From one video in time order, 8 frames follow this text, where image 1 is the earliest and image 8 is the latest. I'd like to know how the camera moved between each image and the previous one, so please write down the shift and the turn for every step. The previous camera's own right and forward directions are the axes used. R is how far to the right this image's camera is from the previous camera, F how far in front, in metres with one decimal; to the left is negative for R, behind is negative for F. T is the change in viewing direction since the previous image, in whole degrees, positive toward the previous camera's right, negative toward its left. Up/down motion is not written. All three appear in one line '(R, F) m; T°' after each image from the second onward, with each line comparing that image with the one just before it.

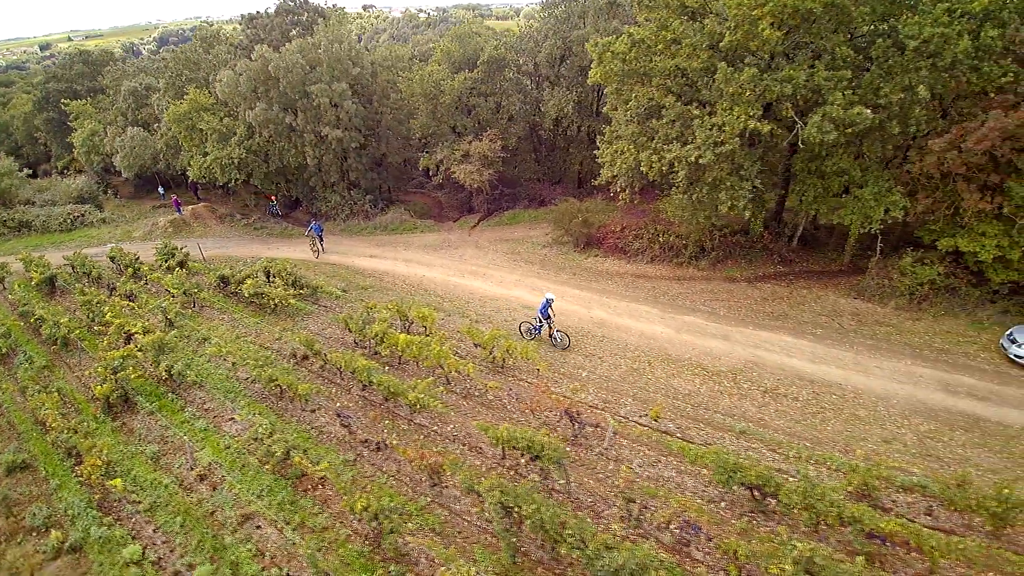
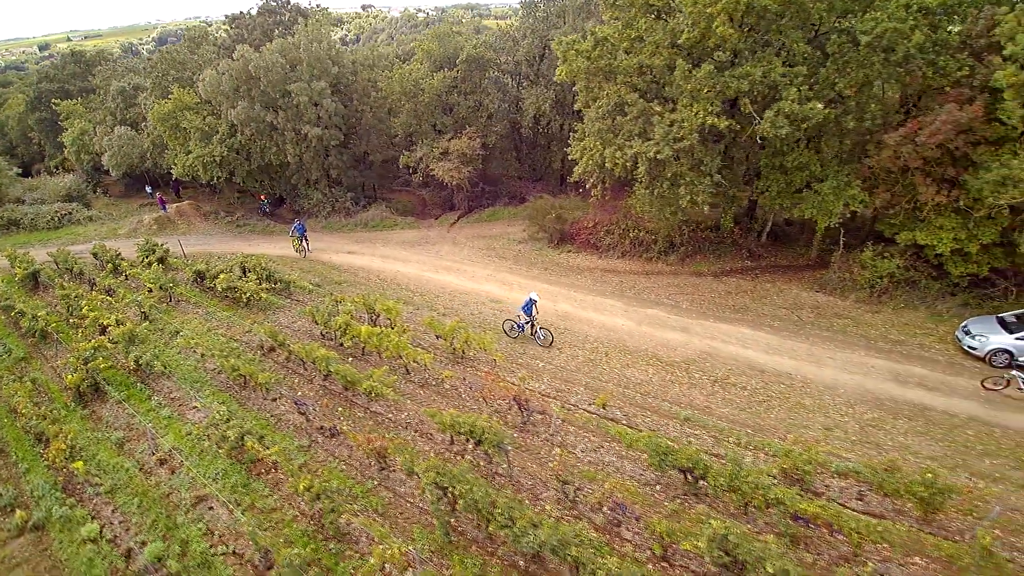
(+3.4, -0.3) m; 0°
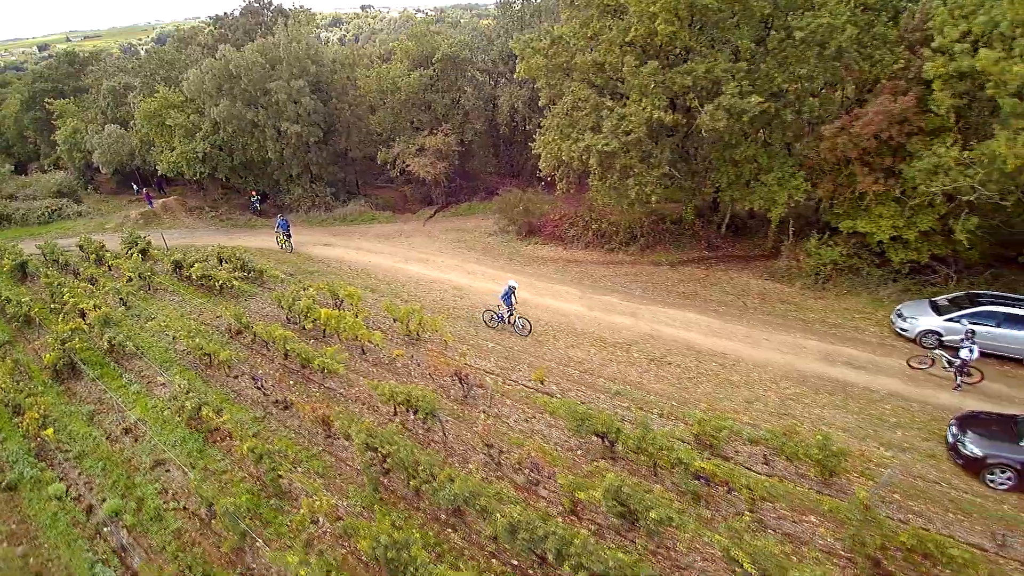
(+4.3, -0.8) m; 0°
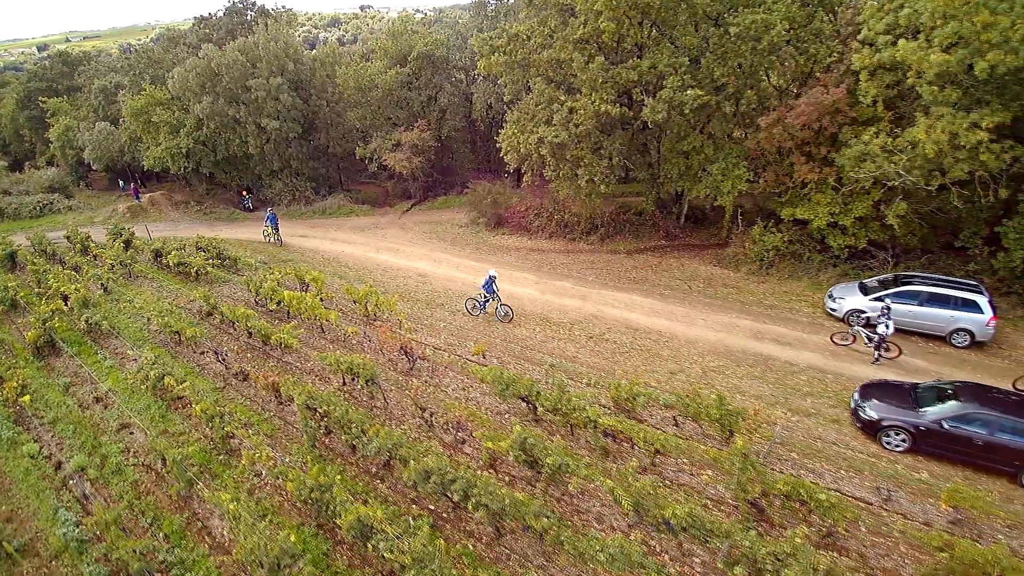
(+4.6, -0.9) m; 0°
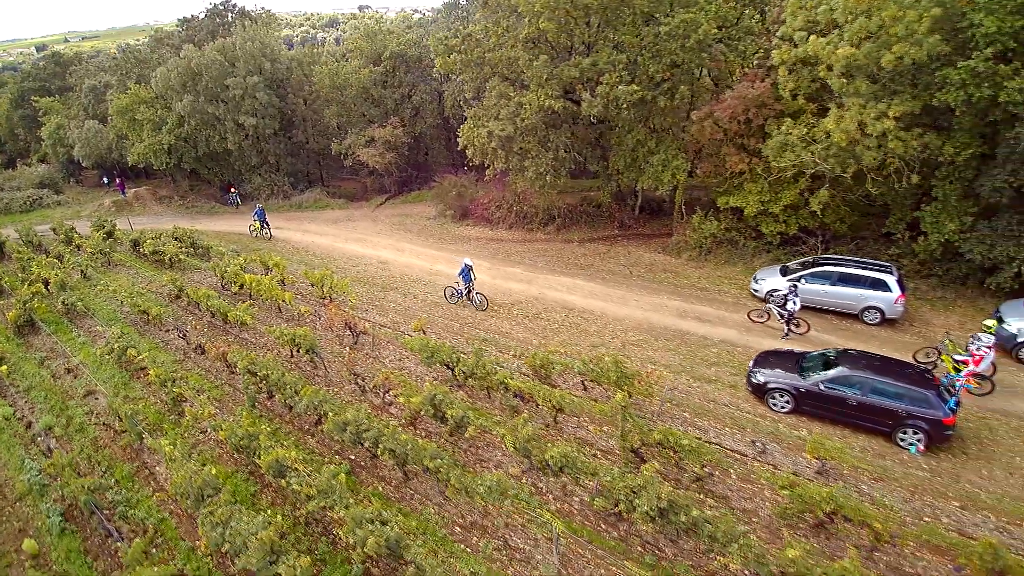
(+5.5, -1.1) m; 0°
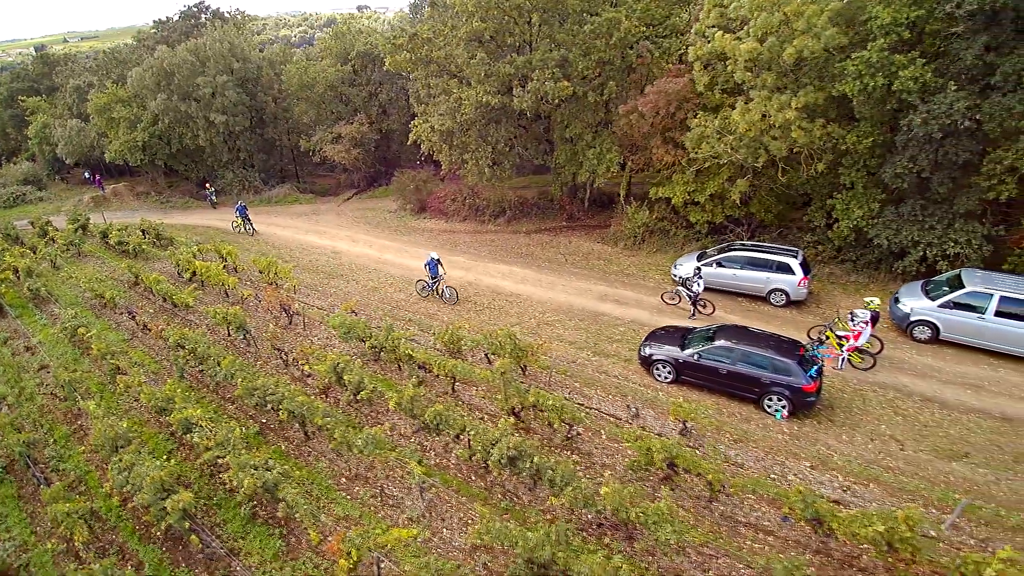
(+7.0, -1.0) m; 0°
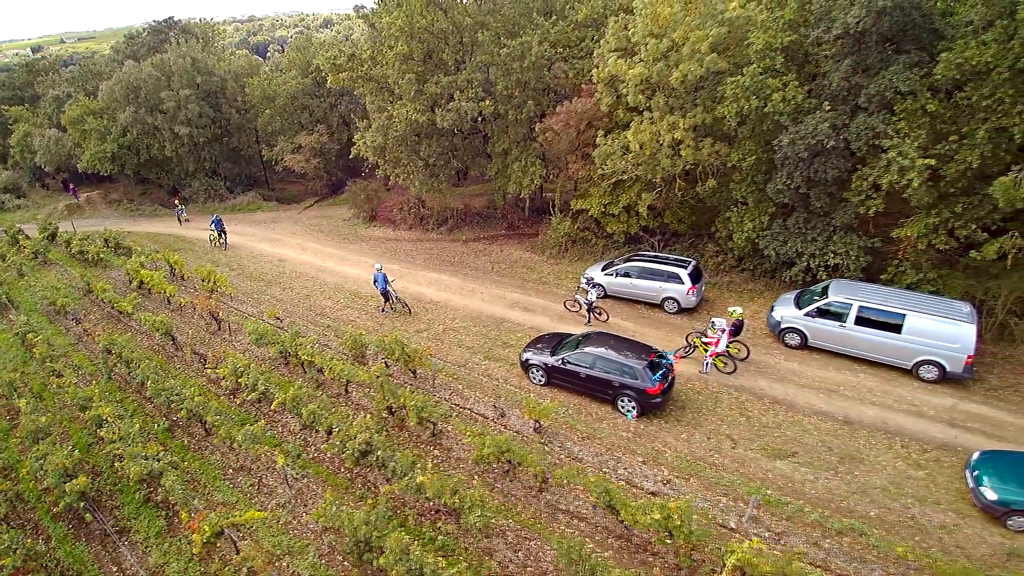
(+8.9, -1.2) m; 0°
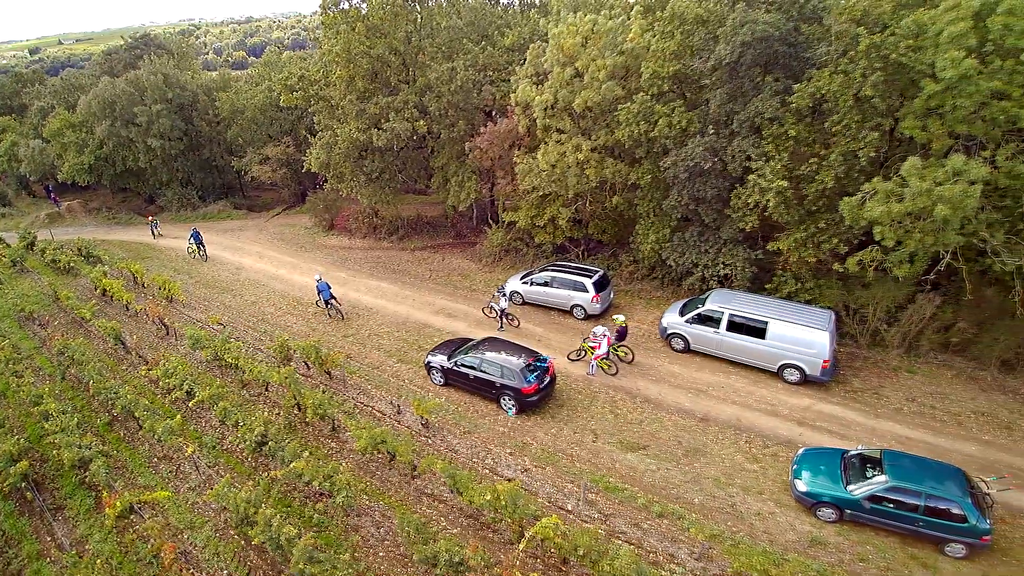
(+8.7, -1.6) m; 0°
